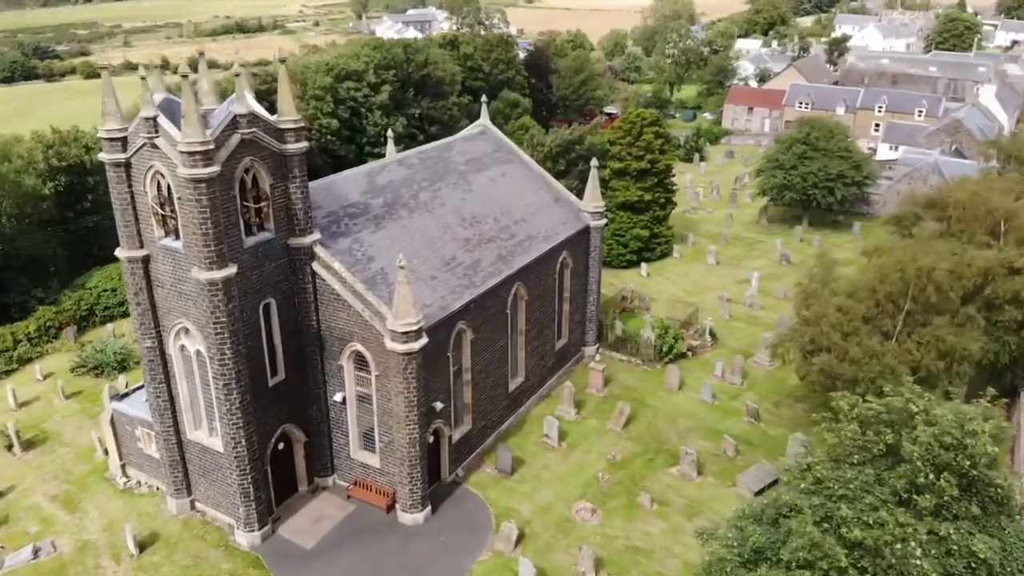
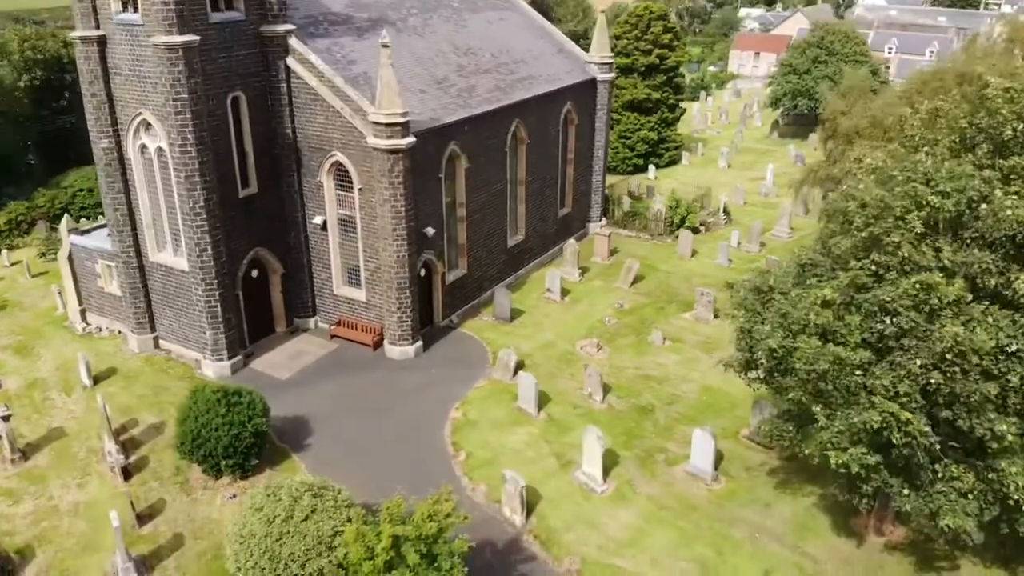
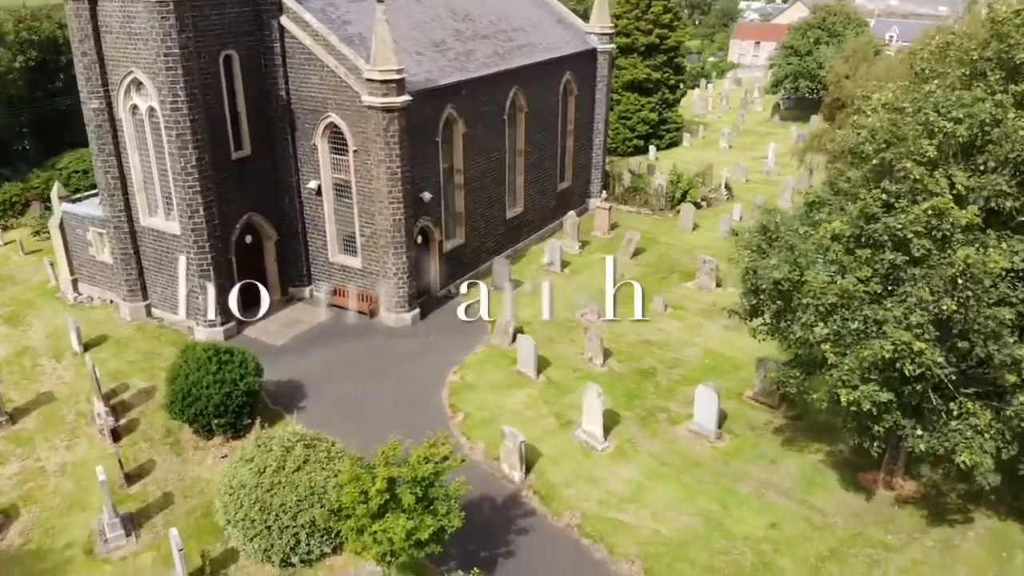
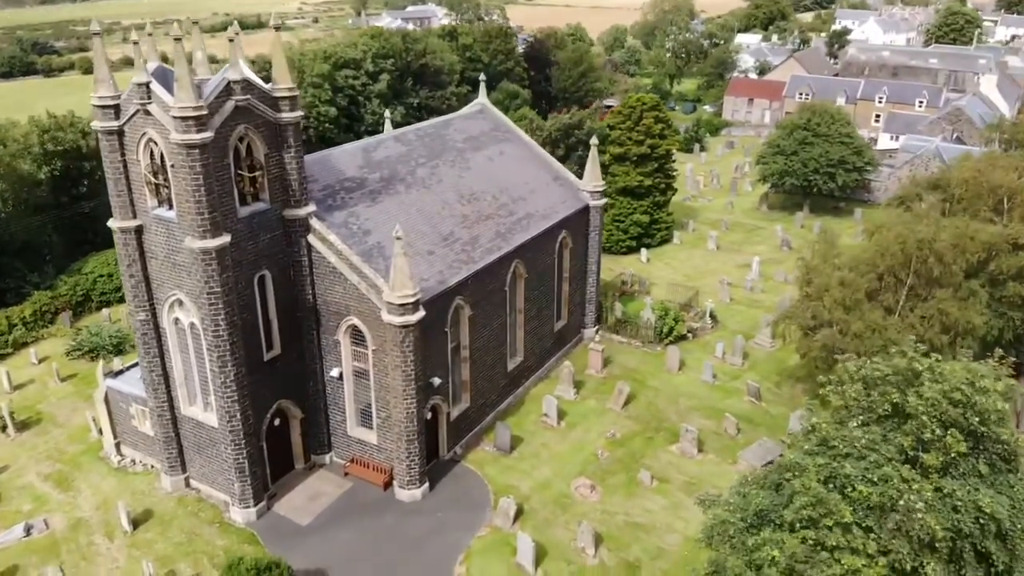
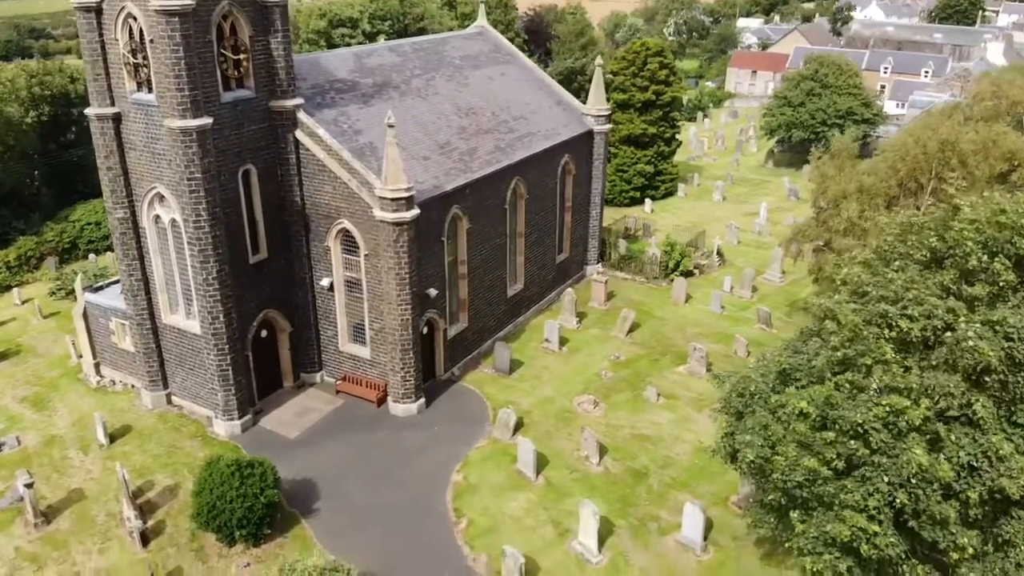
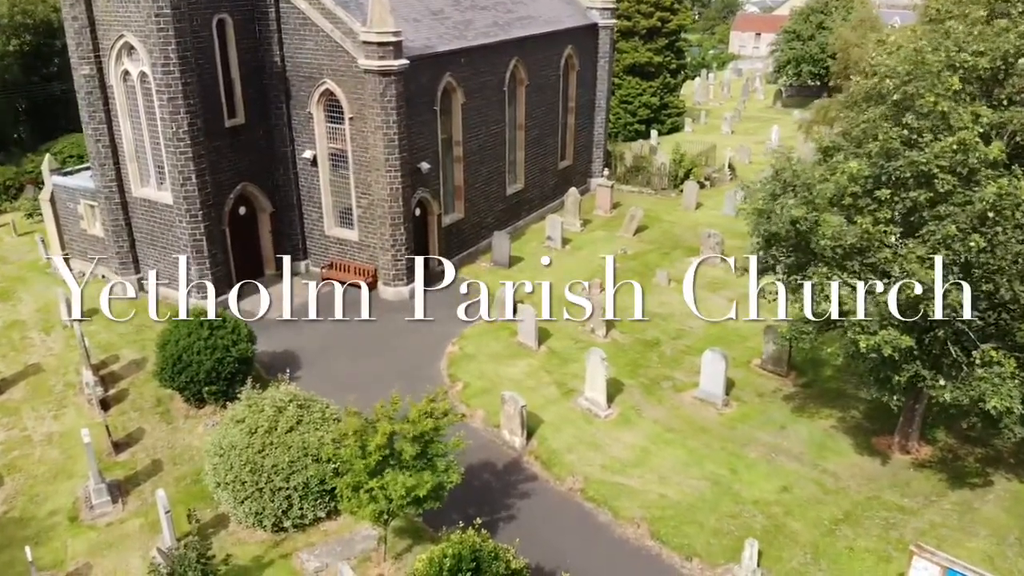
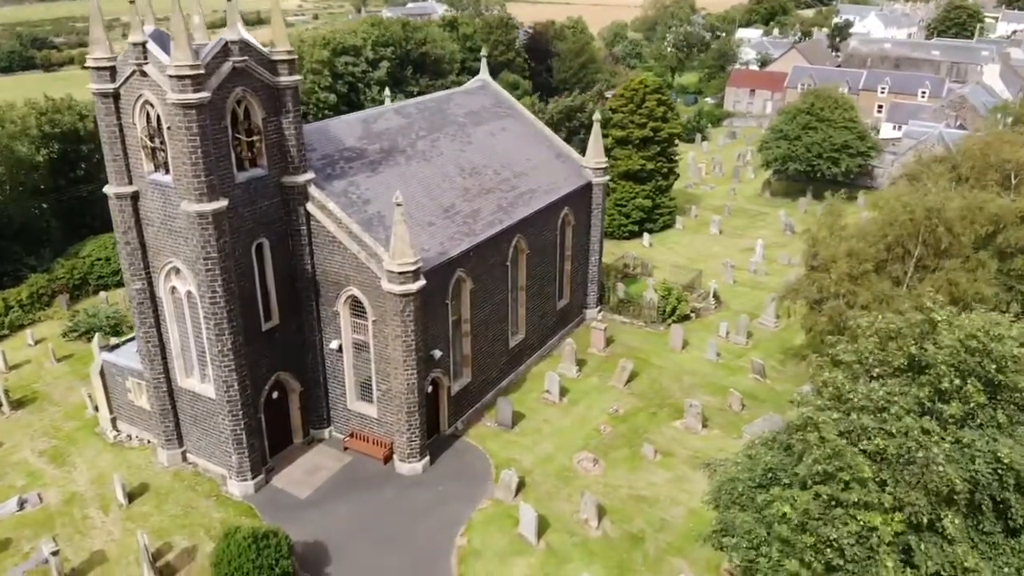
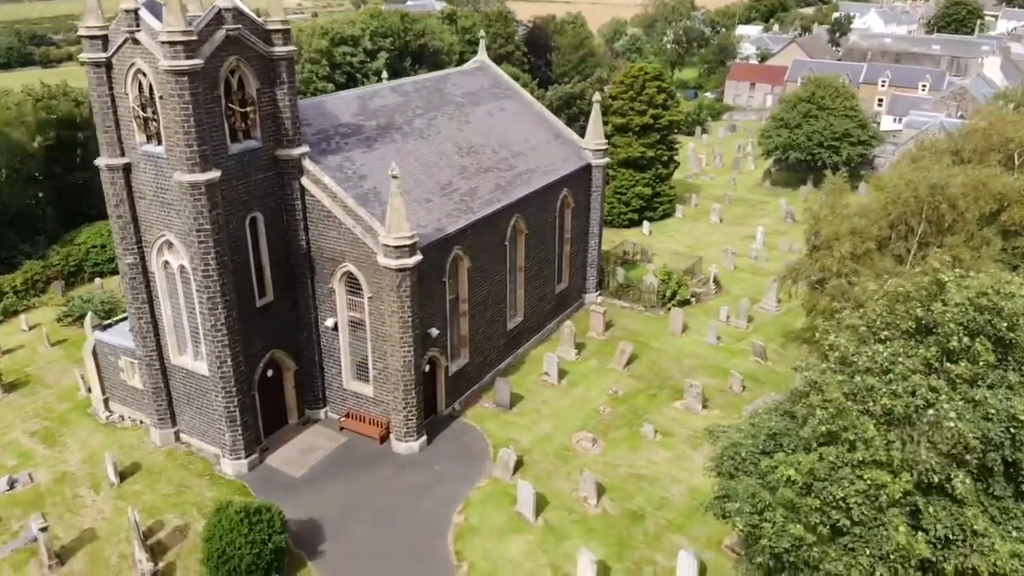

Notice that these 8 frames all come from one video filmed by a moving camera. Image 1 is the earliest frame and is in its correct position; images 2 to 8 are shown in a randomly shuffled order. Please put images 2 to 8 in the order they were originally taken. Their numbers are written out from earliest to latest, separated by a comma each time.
4, 7, 8, 5, 2, 3, 6
